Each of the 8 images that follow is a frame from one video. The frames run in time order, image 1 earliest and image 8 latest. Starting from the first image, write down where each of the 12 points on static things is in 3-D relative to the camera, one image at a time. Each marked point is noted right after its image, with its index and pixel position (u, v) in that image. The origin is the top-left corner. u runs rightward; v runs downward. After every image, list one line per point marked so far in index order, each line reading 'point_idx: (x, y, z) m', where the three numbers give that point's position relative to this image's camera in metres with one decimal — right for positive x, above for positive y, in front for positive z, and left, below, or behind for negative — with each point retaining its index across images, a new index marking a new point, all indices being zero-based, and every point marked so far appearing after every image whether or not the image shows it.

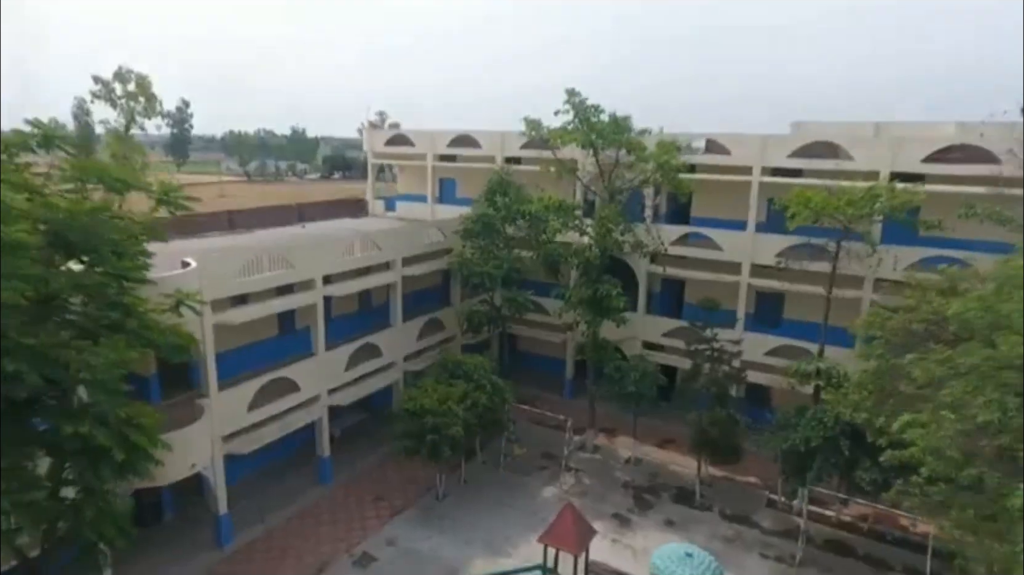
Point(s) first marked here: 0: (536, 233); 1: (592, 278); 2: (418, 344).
0: (+0.3, +0.7, +8.5) m
1: (+1.0, +0.1, +8.2) m
2: (-1.3, -0.9, +8.9) m
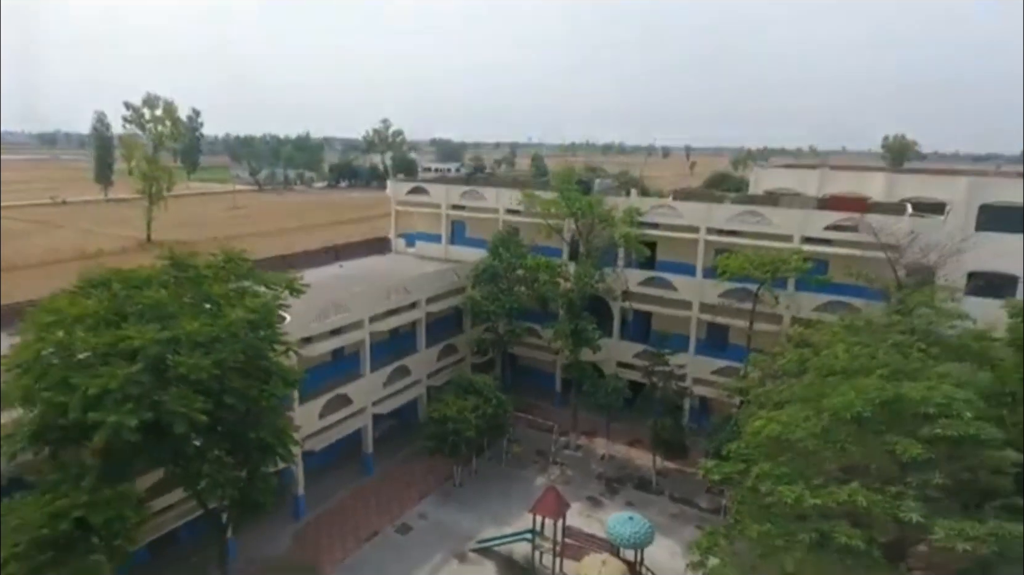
0: (+0.3, +0.1, +10.7) m
1: (+1.0, -0.4, +10.4) m
2: (-1.3, -1.4, +11.1) m
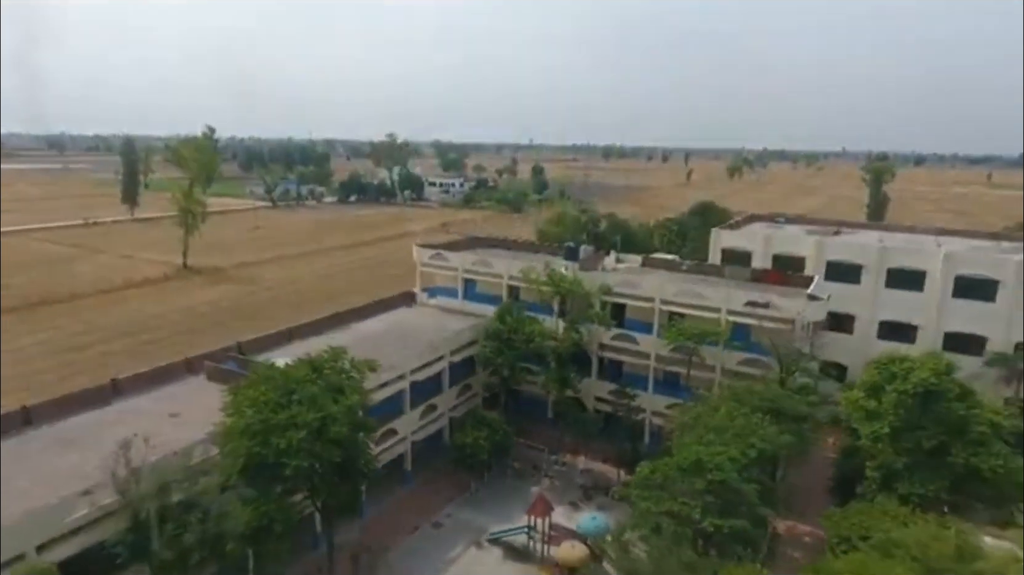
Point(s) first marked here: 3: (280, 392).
0: (+0.3, -1.1, +14.1) m
1: (+1.0, -1.6, +13.8) m
2: (-1.2, -2.6, +14.5) m
3: (-2.9, -1.5, +8.9) m
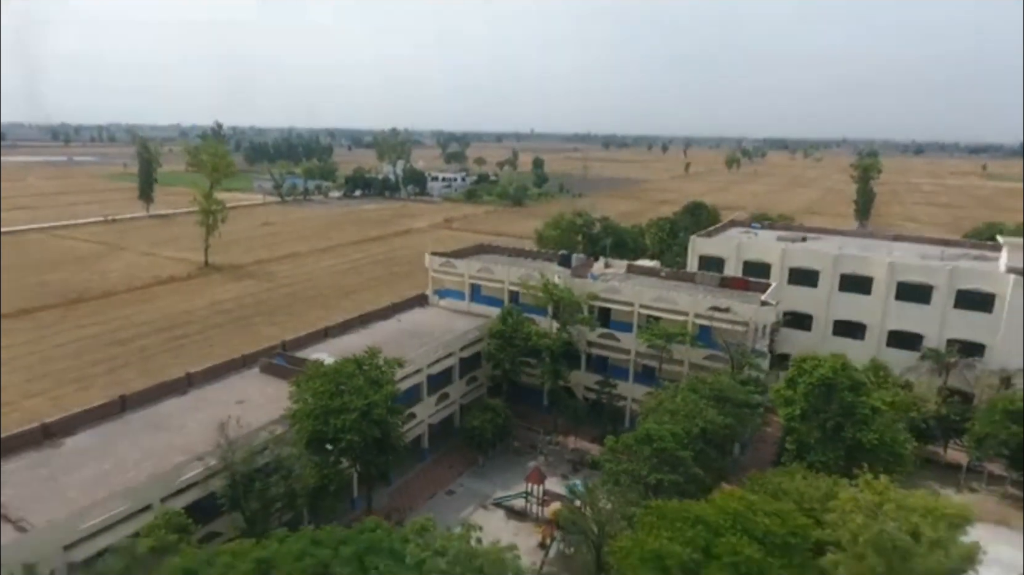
0: (+0.3, -1.2, +16.5) m
1: (+1.1, -1.8, +16.2) m
2: (-1.2, -2.8, +17.0) m
3: (-2.9, -1.8, +11.3) m
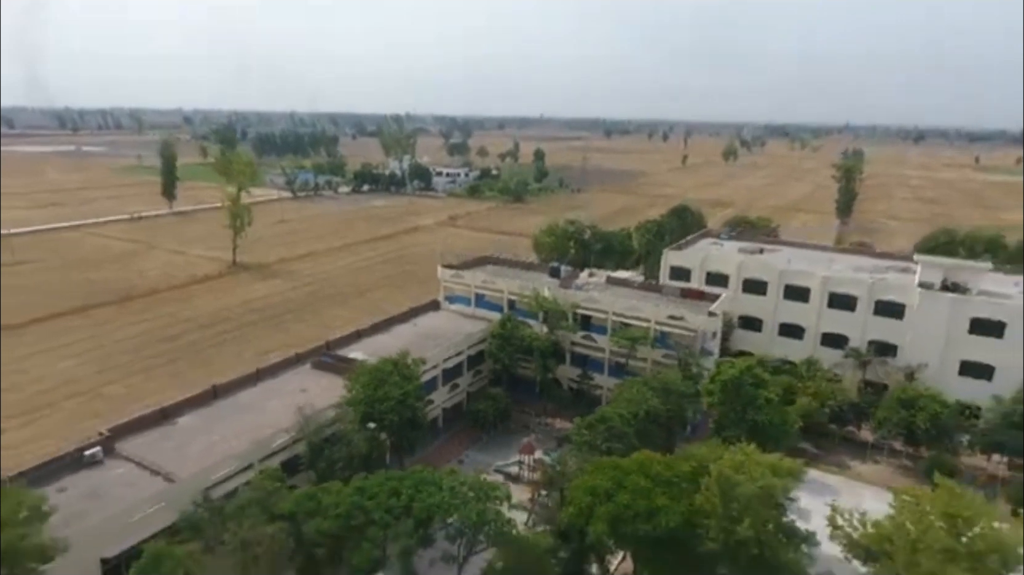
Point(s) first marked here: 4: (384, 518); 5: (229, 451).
0: (+0.2, -1.6, +20.4) m
1: (+1.0, -2.2, +20.1) m
2: (-1.3, -3.1, +20.9) m
3: (-2.9, -2.2, +15.2) m
4: (-1.9, -3.5, +9.8) m
5: (-6.1, -3.5, +13.6) m
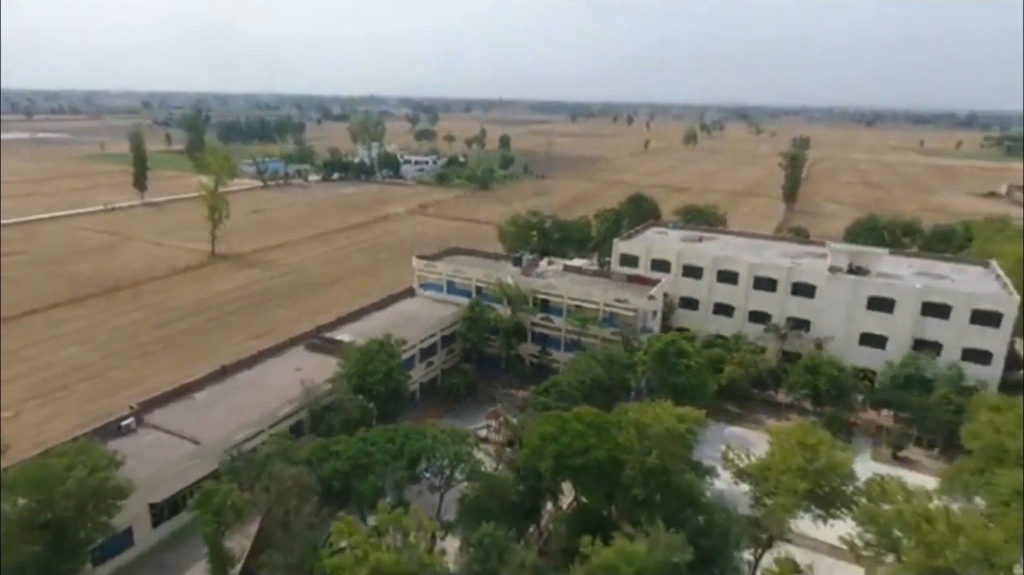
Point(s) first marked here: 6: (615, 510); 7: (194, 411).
0: (-0.9, -1.2, +23.3) m
1: (-0.2, -1.7, +23.1) m
2: (-2.5, -2.7, +23.7) m
3: (-3.9, -2.0, +18.0) m
4: (-2.5, -3.4, +12.6) m
5: (-6.9, -3.3, +16.3) m
6: (+2.2, -4.6, +13.0) m
7: (-8.3, -3.2, +16.7) m
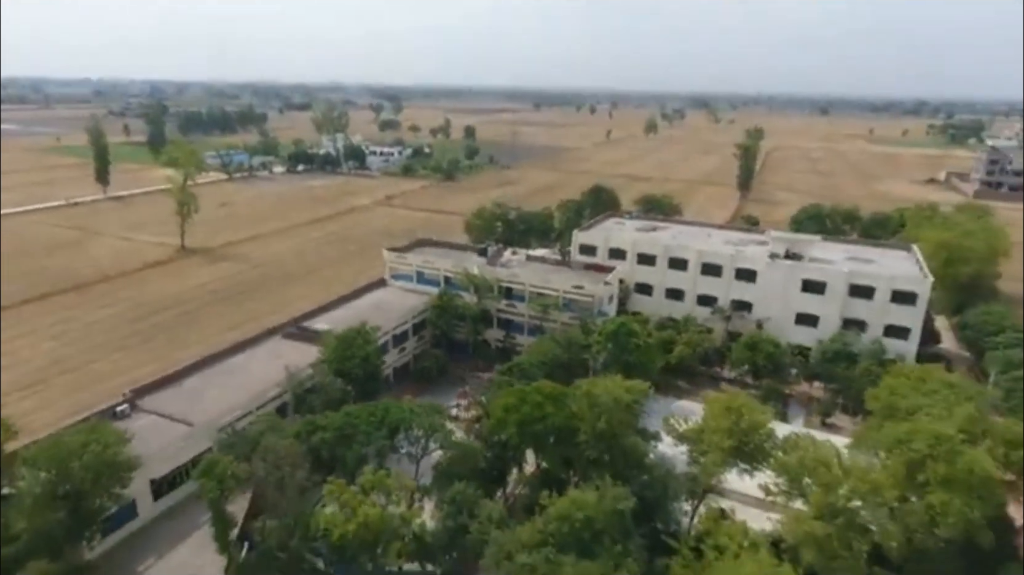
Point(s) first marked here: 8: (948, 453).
0: (-2.2, -0.8, +24.9) m
1: (-1.5, -1.3, +24.7) m
2: (-3.8, -2.3, +25.3) m
3: (-4.9, -1.8, +19.5) m
4: (-3.3, -3.2, +14.2) m
5: (-7.8, -3.2, +17.6) m
6: (+1.4, -4.3, +14.9) m
7: (-9.3, -3.1, +18.0) m
8: (+8.7, -3.3, +12.8) m
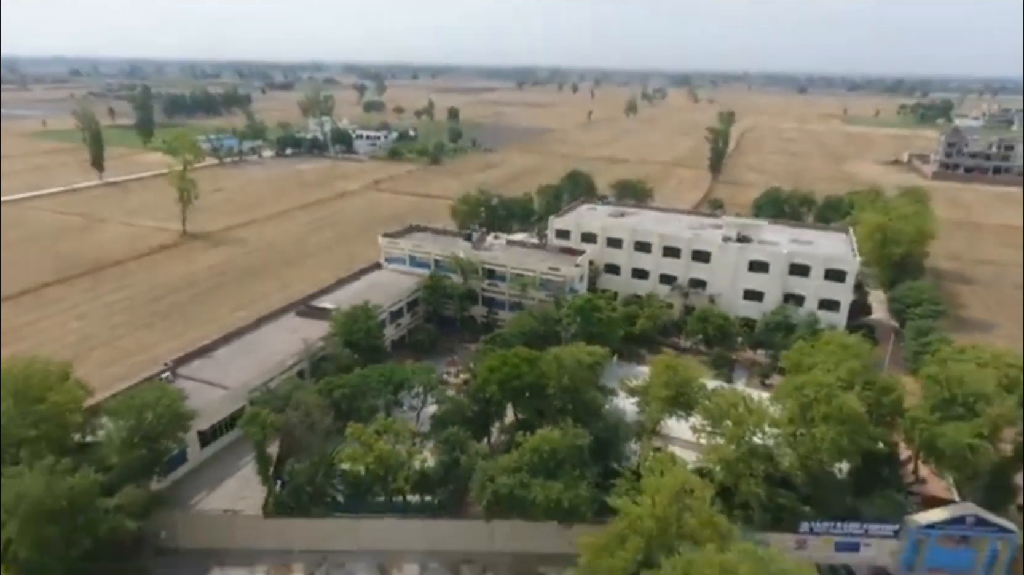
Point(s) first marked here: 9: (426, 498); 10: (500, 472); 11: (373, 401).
0: (-3.0, 0.0, +28.2) m
1: (-2.2, -0.5, +28.0) m
2: (-4.5, -1.5, +28.6) m
3: (-5.5, -1.2, +22.7) m
4: (-3.8, -2.8, +17.6) m
5: (-8.4, -2.7, +20.9) m
6: (+0.9, -3.8, +18.4) m
7: (-9.9, -2.6, +21.2) m
8: (+8.2, -2.8, +16.4) m
9: (-2.3, -5.5, +16.7) m
10: (-0.3, -4.6, +15.6) m
11: (-3.8, -3.1, +17.3) m
